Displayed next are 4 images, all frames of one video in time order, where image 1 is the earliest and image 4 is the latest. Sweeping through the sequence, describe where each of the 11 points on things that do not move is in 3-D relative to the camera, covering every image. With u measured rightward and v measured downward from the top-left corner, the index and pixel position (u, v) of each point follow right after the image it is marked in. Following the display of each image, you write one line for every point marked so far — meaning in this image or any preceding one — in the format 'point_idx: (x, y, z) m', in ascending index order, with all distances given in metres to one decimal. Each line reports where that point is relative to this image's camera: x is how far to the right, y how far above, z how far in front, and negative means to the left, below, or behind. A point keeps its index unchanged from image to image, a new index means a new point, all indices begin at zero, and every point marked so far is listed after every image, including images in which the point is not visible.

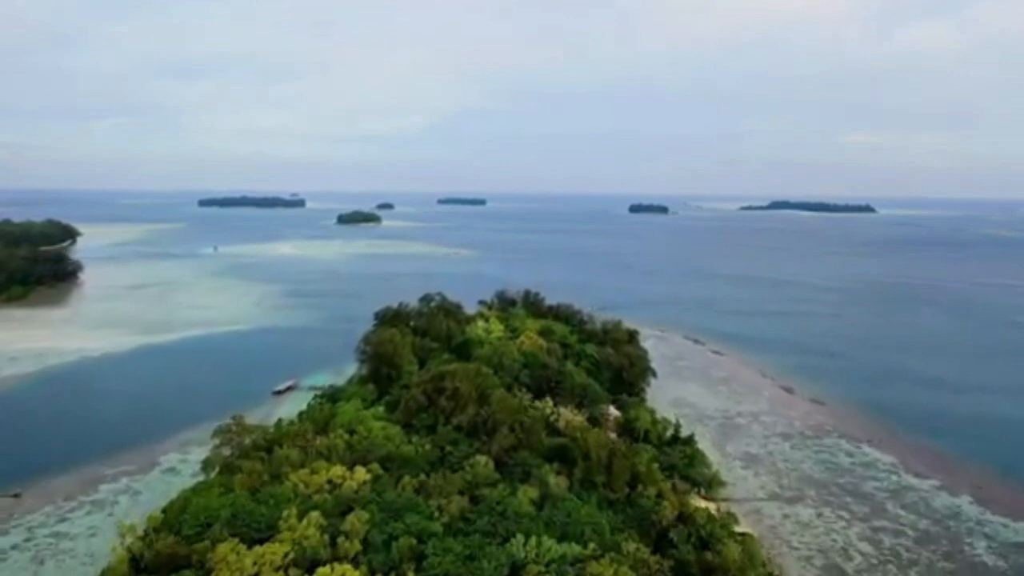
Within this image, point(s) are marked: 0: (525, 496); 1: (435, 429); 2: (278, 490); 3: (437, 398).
0: (+0.2, -4.1, +15.2) m
1: (-1.9, -3.4, +18.8) m
2: (-4.5, -3.9, +15.0) m
3: (-1.9, -2.8, +20.1) m
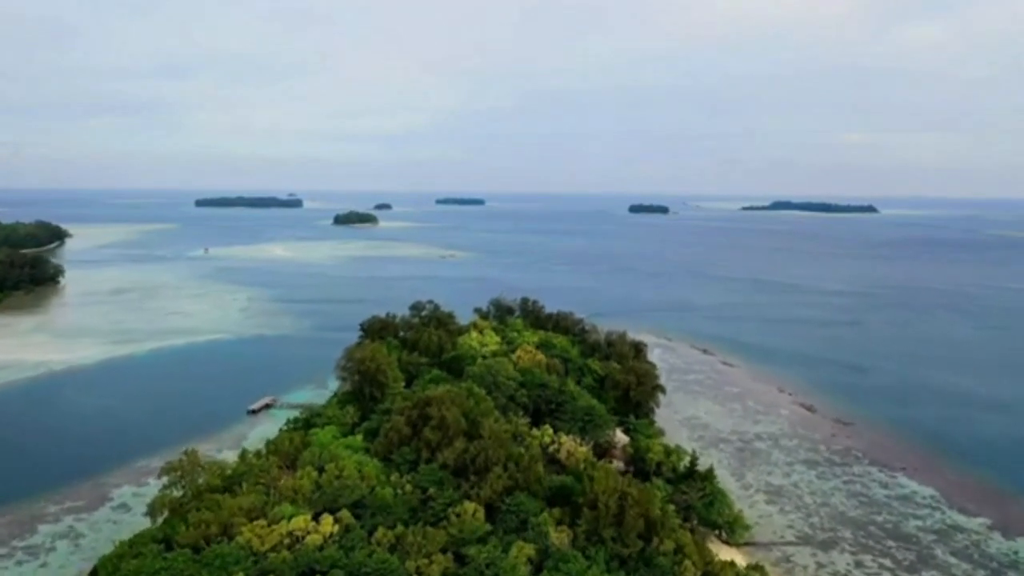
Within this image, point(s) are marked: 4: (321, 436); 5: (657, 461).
0: (+0.1, -4.4, +12.8) m
1: (-2.0, -3.7, +16.4) m
2: (-4.6, -4.2, +12.6) m
3: (-2.0, -3.1, +17.7) m
4: (-4.6, -3.6, +18.9) m
5: (+3.5, -4.1, +18.7) m
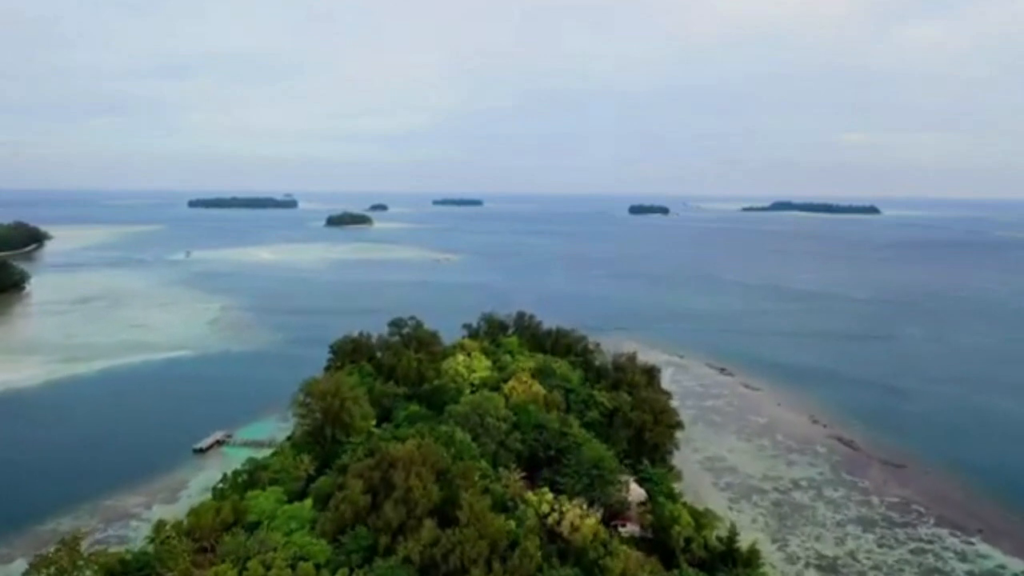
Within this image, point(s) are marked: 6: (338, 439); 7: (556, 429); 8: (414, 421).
0: (-0.1, -4.9, +8.9) m
1: (-2.2, -4.3, +12.4) m
2: (-4.8, -4.7, +8.7) m
3: (-2.2, -3.7, +13.7) m
4: (-4.8, -4.1, +14.9) m
5: (+3.3, -4.7, +14.7) m
6: (-4.2, -3.6, +18.9) m
7: (+1.0, -3.3, +18.4) m
8: (-2.4, -3.2, +19.2) m
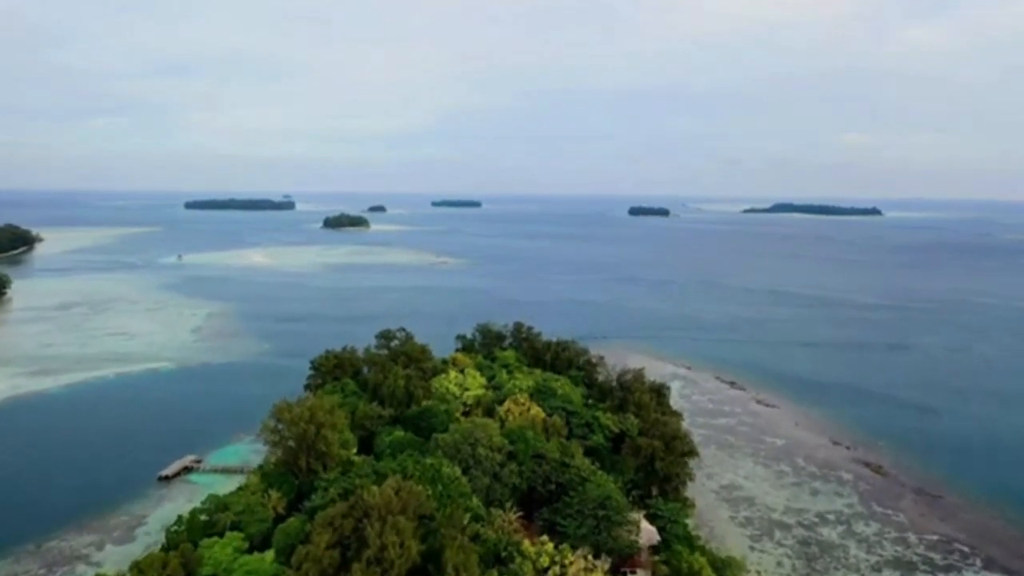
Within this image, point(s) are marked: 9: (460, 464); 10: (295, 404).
0: (-0.2, -5.2, +6.8) m
1: (-2.3, -4.6, +10.4) m
2: (-4.9, -5.0, +6.7) m
3: (-2.3, -4.0, +11.7) m
4: (-4.9, -4.4, +12.9) m
5: (+3.2, -5.0, +12.7) m
6: (-4.3, -4.0, +16.8) m
7: (+0.9, -3.6, +16.3) m
8: (-2.5, -3.5, +17.2) m
9: (-1.1, -3.6, +15.9) m
10: (-5.0, -2.7, +18.0) m
